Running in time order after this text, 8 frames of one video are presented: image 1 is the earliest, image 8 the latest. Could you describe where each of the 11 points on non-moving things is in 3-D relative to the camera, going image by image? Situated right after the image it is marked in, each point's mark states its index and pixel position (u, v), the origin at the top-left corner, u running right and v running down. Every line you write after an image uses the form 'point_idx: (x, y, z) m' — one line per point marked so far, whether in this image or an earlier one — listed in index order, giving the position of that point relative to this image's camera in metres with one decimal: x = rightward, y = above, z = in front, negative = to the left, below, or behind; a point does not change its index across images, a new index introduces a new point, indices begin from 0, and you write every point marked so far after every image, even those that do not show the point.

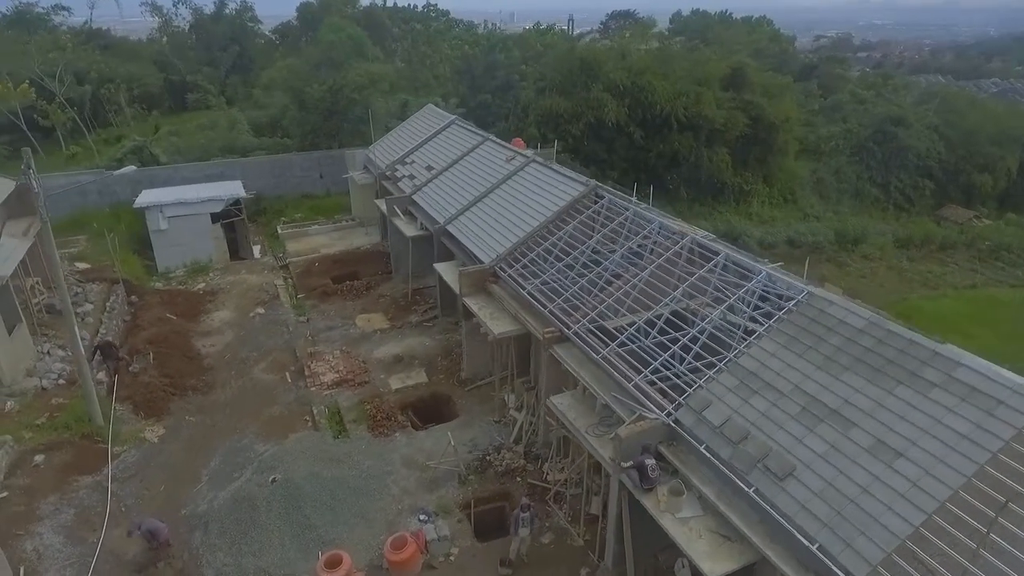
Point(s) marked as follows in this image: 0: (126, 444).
0: (-8.3, -3.3, +13.4) m
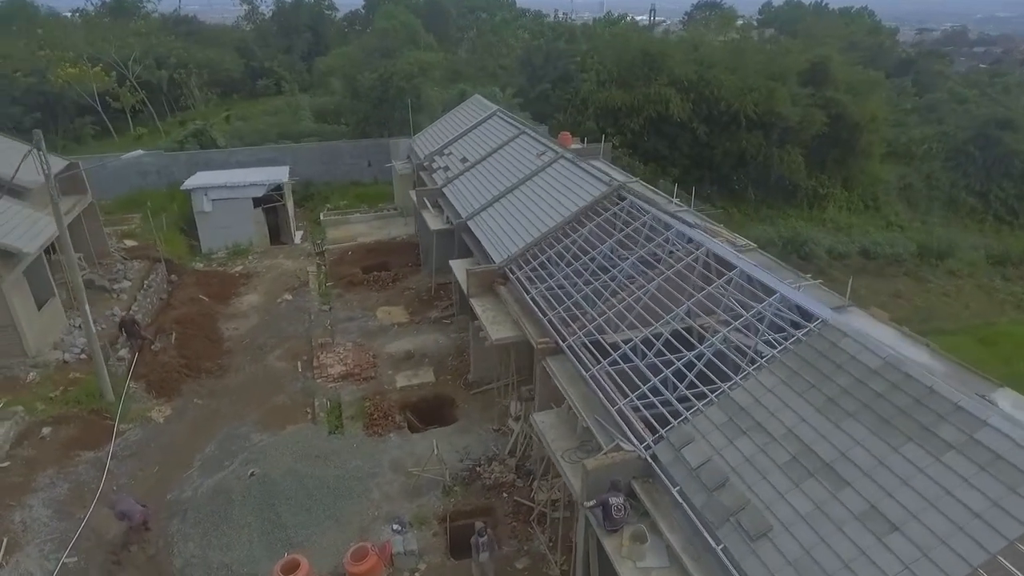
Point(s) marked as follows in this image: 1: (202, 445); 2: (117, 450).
0: (-8.4, -2.9, +13.6) m
1: (-6.6, -3.3, +13.2) m
2: (-8.2, -3.4, +12.9) m
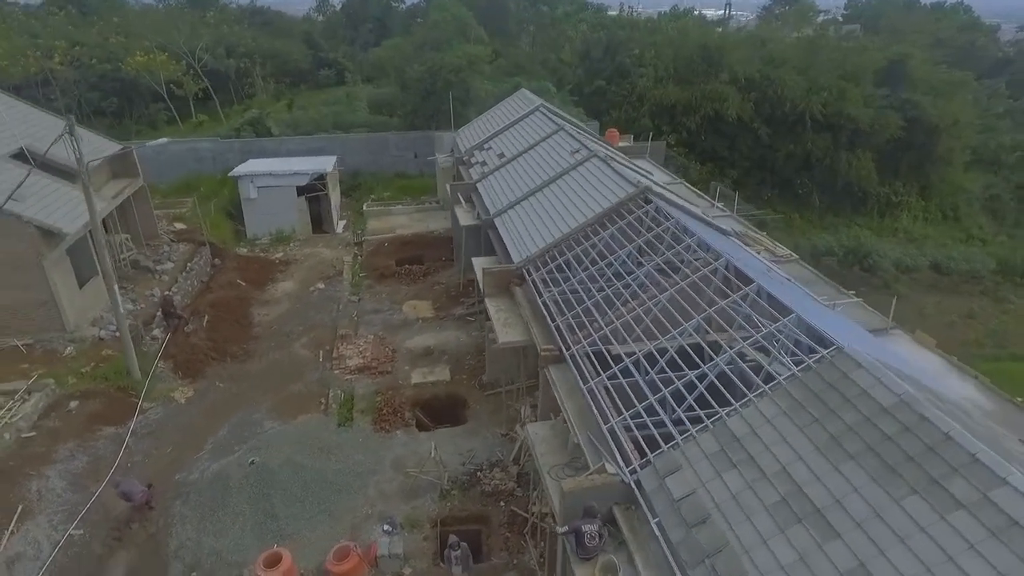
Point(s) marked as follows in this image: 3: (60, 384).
0: (-8.1, -2.6, +14.1) m
1: (-6.4, -3.0, +13.5) m
2: (-8.0, -3.0, +13.3) m
3: (-10.0, -2.1, +13.7) m
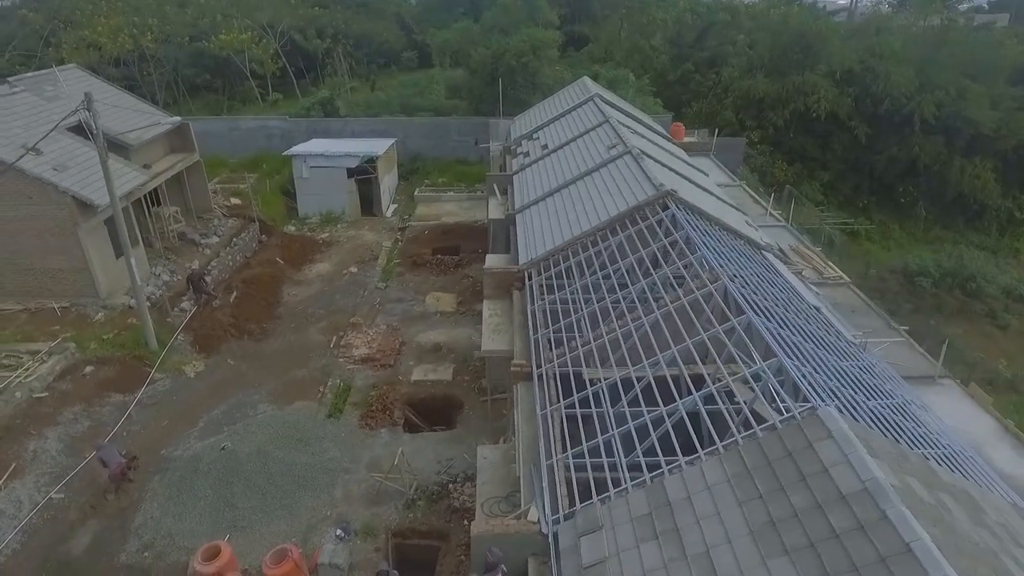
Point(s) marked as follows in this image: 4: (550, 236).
0: (-8.1, -2.0, +14.5) m
1: (-6.6, -2.6, +13.6) m
2: (-8.1, -2.4, +13.7) m
3: (-10.0, -1.4, +14.4) m
4: (+0.8, +1.1, +13.3) m
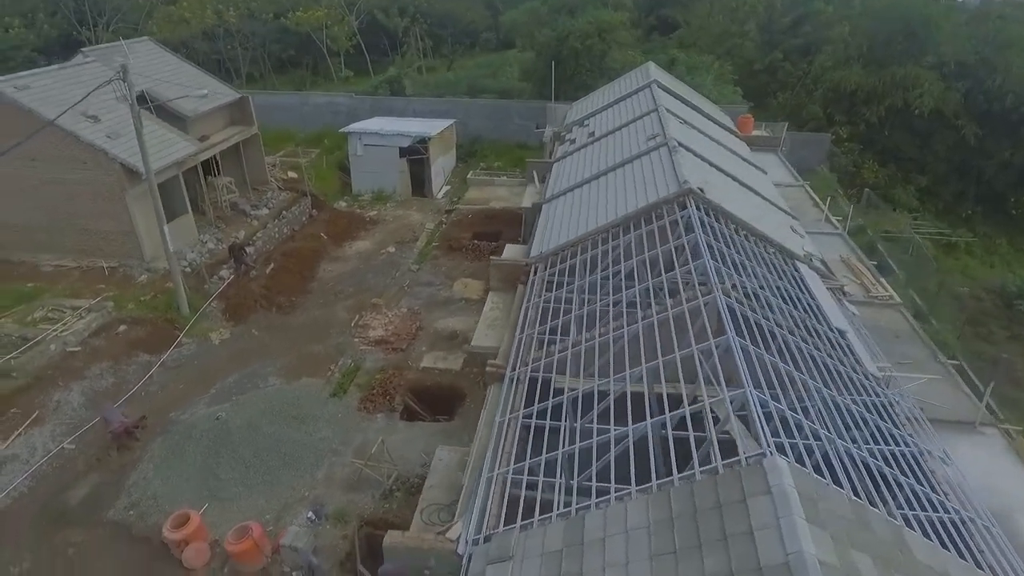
0: (-7.8, -1.2, +15.0) m
1: (-6.4, -1.9, +14.0) m
2: (-7.9, -1.7, +14.3) m
3: (-9.6, -0.5, +15.2) m
4: (+1.1, +1.2, +12.6) m
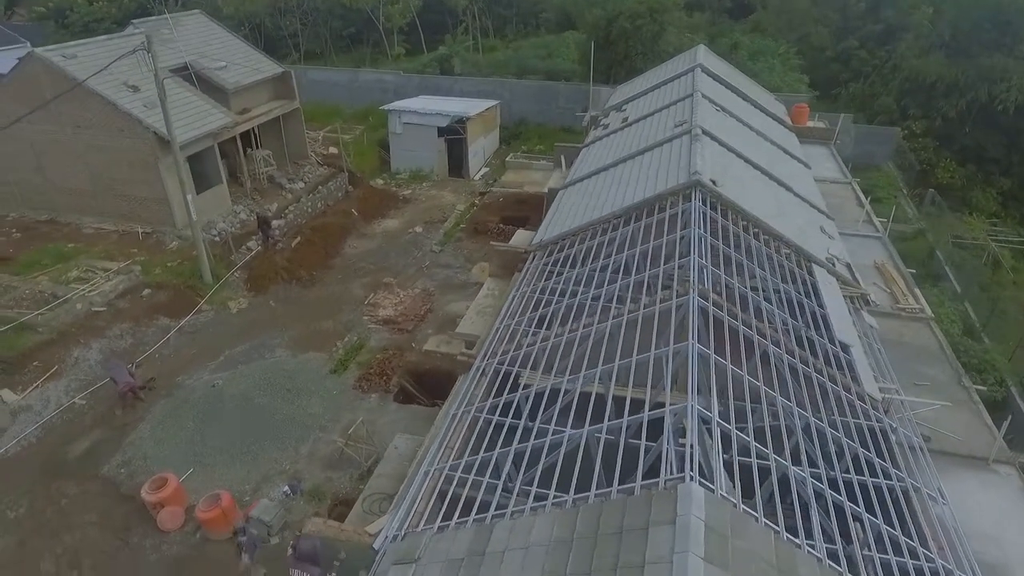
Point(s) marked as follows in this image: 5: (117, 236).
0: (-7.5, -0.4, +15.4) m
1: (-6.3, -1.3, +14.3) m
2: (-7.8, -0.9, +14.7) m
3: (-9.3, +0.4, +15.8) m
4: (+1.2, +1.4, +12.0) m
5: (-10.8, +1.4, +17.0) m
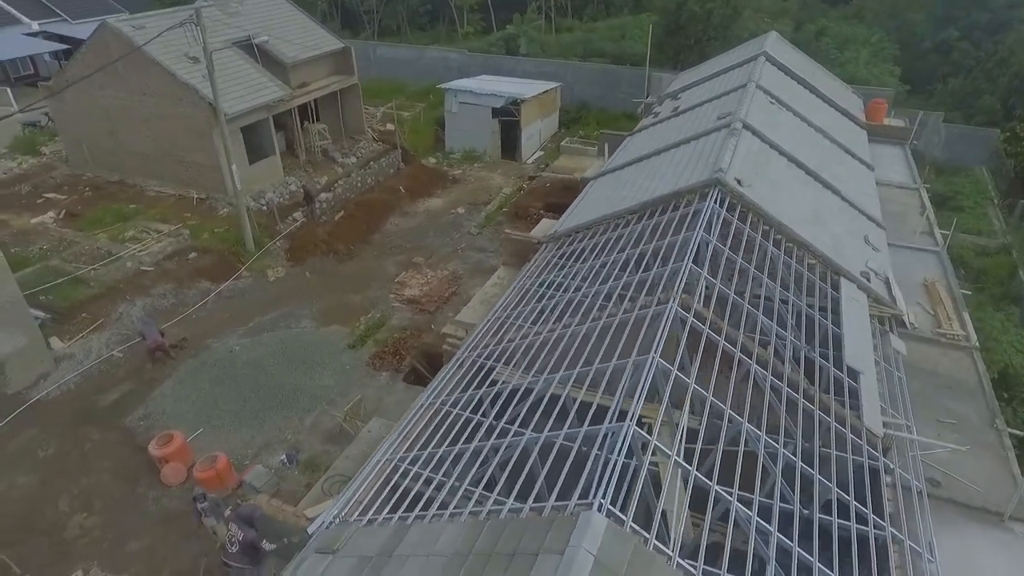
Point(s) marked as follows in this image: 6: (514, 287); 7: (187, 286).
0: (-6.8, +0.4, +16.0) m
1: (-5.8, -0.6, +14.8) m
2: (-7.2, 0.0, +15.4) m
3: (-8.5, +1.4, +16.6) m
4: (+1.5, +1.5, +11.6) m
5: (-9.8, +2.6, +18.0) m
6: (+0.1, 0.0, +10.1) m
7: (-8.0, 0.0, +15.3) m
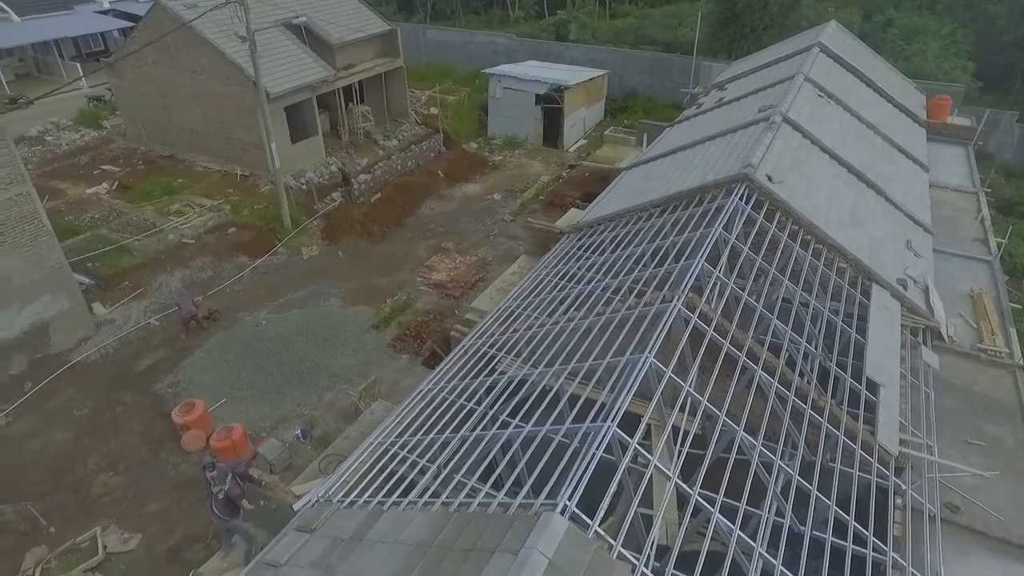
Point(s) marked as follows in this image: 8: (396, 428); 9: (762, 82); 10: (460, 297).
0: (-6.0, +1.0, +16.4) m
1: (-5.2, 0.0, +15.1) m
2: (-6.5, +0.6, +15.8) m
3: (-7.6, +2.1, +17.0) m
4: (+1.9, +1.6, +11.3) m
5: (-8.7, +3.4, +18.5) m
6: (+0.3, +0.2, +9.9) m
7: (-7.3, +0.7, +15.8) m
8: (-1.3, -1.6, +7.1) m
9: (+6.2, +5.1, +15.3) m
10: (-1.2, -0.2, +14.5) m
